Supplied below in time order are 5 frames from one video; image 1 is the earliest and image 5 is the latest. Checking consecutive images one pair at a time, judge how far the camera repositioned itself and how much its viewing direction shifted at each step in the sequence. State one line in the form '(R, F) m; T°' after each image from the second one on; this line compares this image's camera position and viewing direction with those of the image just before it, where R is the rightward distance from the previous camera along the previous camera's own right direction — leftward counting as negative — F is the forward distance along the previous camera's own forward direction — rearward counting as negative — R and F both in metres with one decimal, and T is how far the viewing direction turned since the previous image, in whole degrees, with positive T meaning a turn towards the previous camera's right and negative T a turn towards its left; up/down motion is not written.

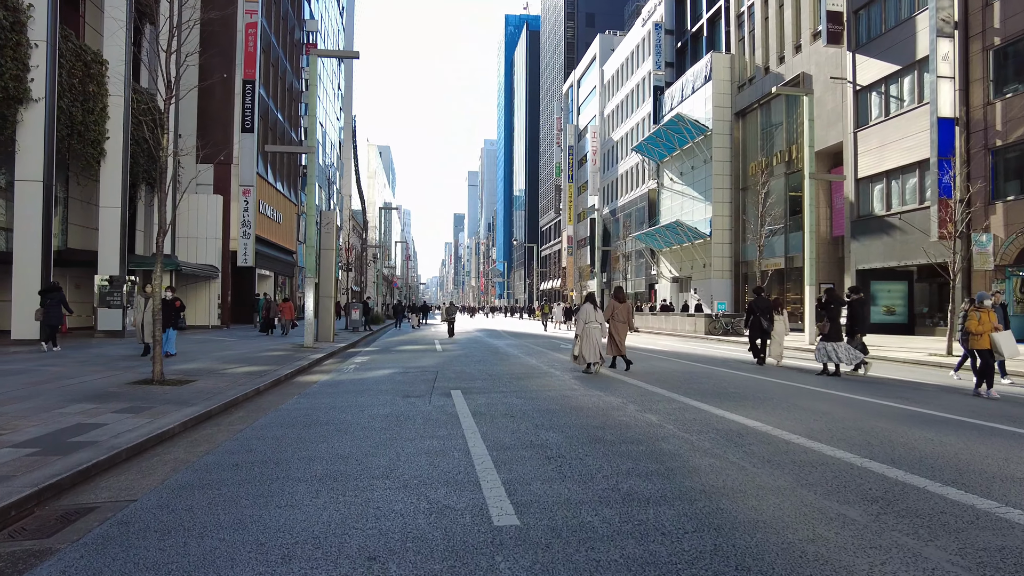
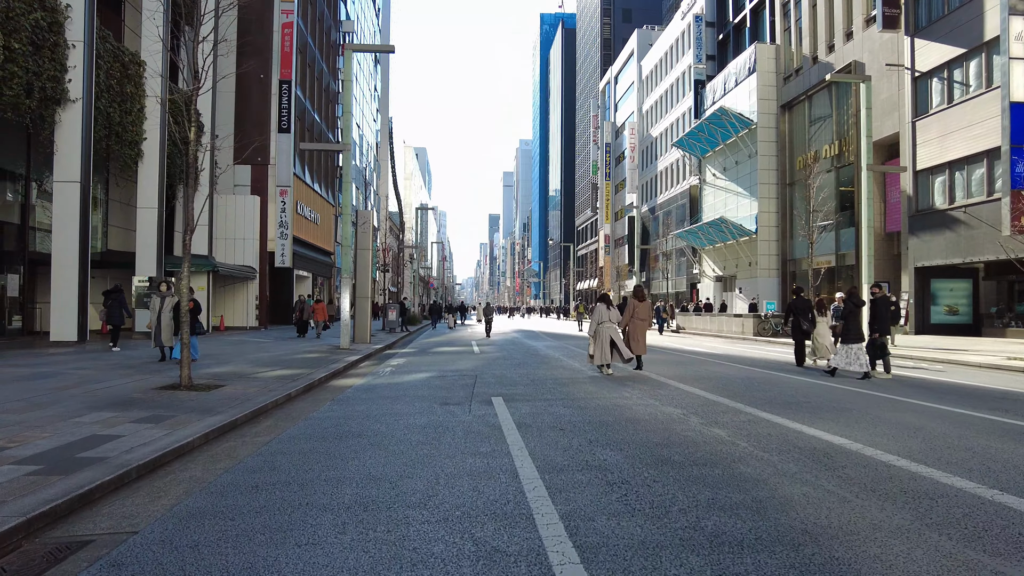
(-0.2, +0.8) m; -3°
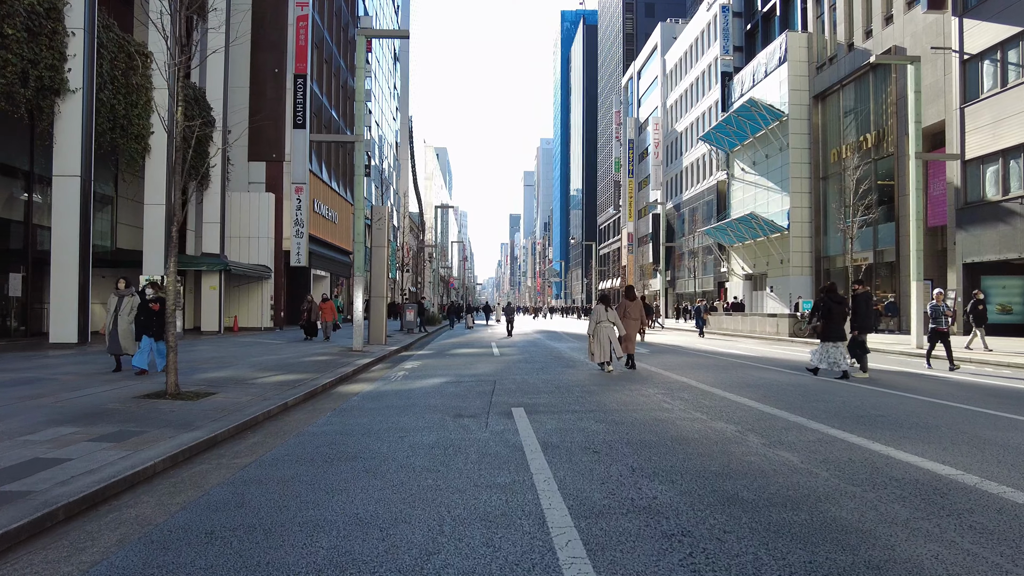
(0.0, +1.3) m; -2°
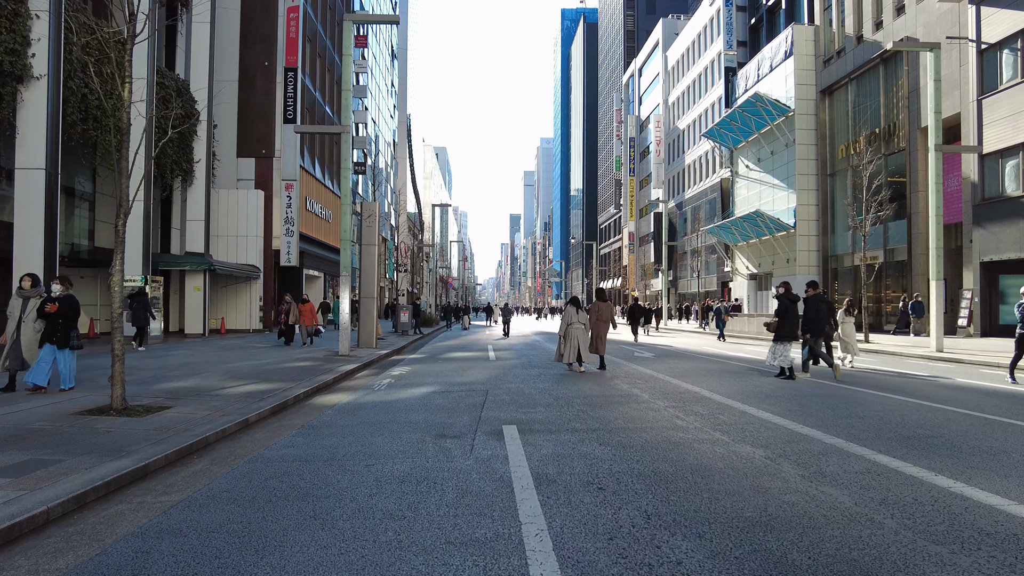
(+0.1, +1.2) m; 0°
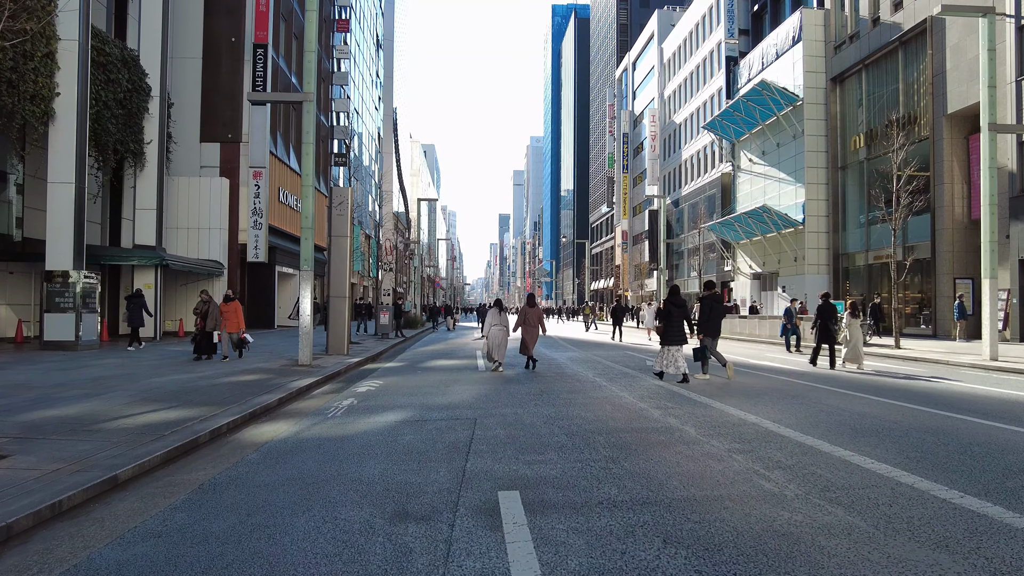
(-0.1, +2.8) m; +1°
